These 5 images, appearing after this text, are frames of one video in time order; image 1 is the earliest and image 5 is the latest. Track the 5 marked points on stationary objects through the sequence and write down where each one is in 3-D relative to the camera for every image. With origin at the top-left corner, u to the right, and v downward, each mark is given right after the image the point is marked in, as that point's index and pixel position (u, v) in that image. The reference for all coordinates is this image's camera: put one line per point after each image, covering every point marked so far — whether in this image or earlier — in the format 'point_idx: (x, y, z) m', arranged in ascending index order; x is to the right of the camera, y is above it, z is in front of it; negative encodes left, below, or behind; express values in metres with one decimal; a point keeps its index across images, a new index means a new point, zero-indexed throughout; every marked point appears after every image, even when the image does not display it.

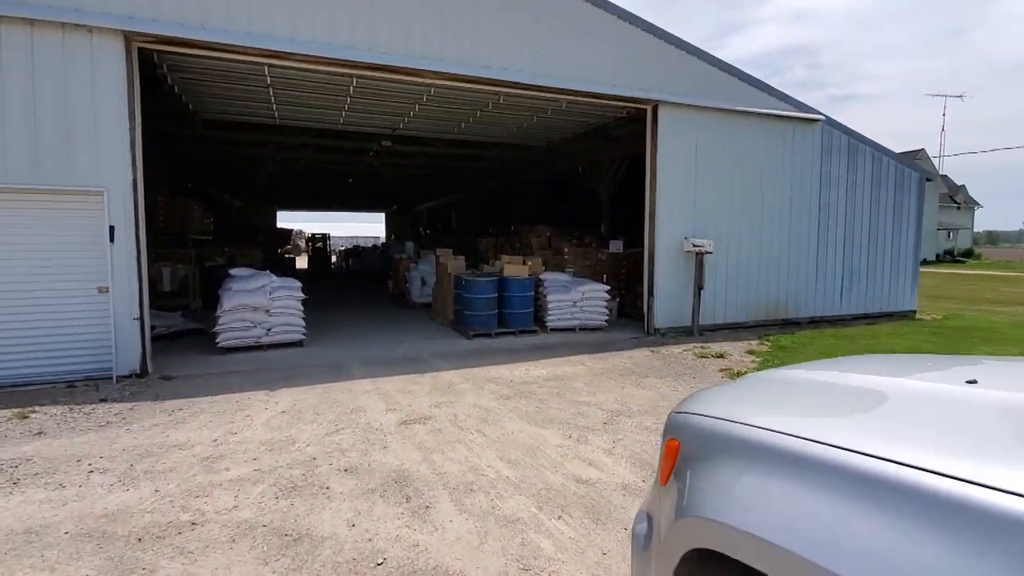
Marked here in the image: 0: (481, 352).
0: (-0.4, -0.8, +6.8) m
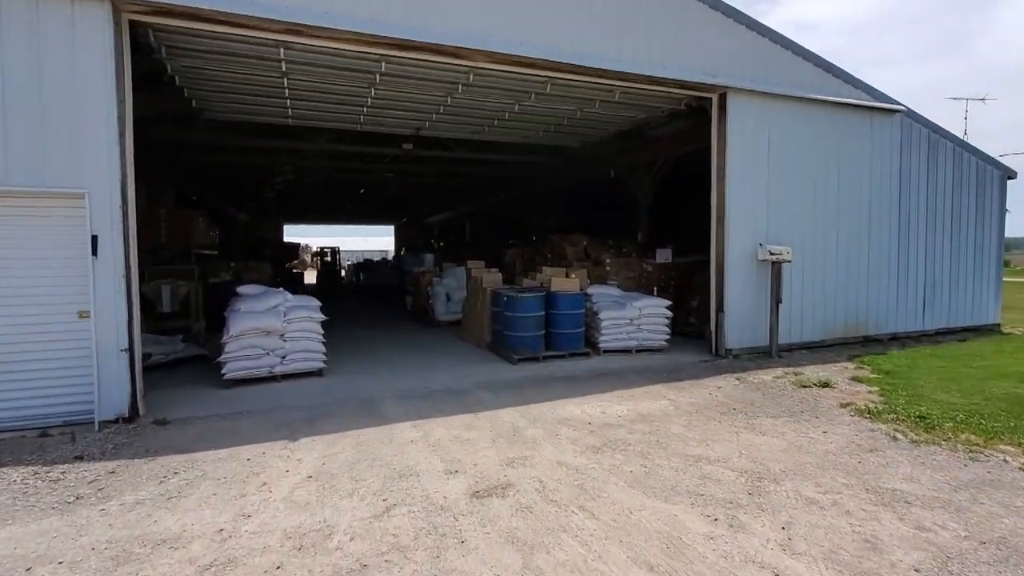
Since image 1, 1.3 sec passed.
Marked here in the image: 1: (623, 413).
0: (+0.2, -1.0, +5.8) m
1: (+1.0, -1.1, +4.5) m
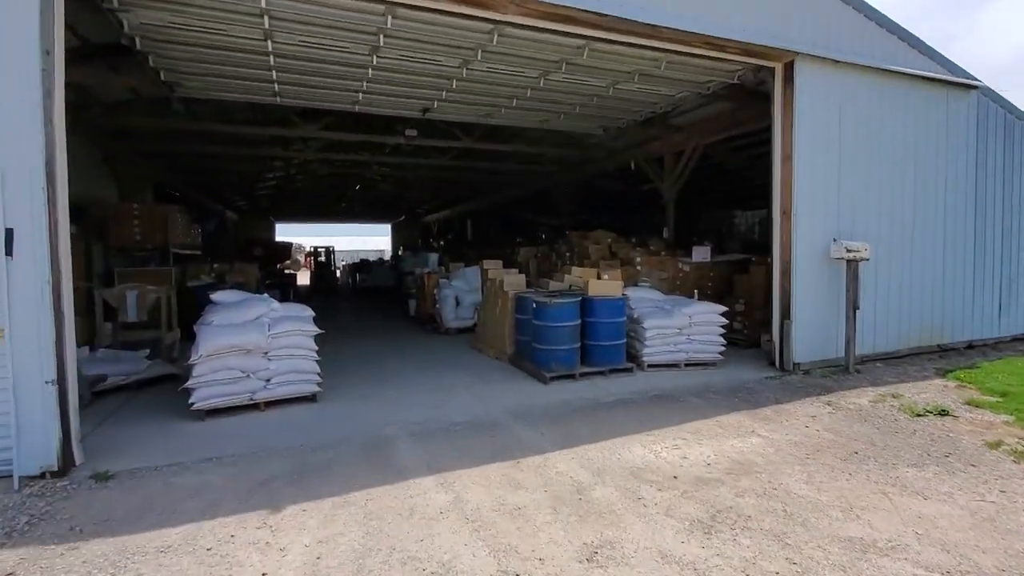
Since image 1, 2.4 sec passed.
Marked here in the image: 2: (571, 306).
0: (+0.6, -1.1, +4.7) m
1: (+1.3, -1.1, +3.4) m
2: (+0.6, -0.2, +5.6) m
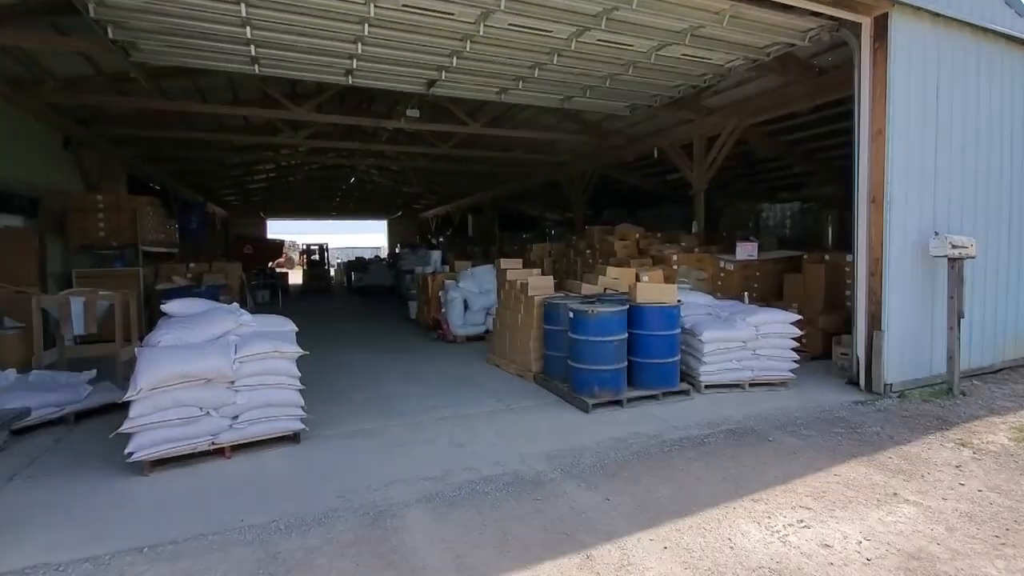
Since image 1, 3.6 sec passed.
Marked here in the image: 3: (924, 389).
0: (+0.9, -1.1, +3.6) m
1: (+1.6, -1.2, +2.4) m
2: (+0.9, -0.2, +4.5) m
3: (+3.9, -0.9, +4.9) m
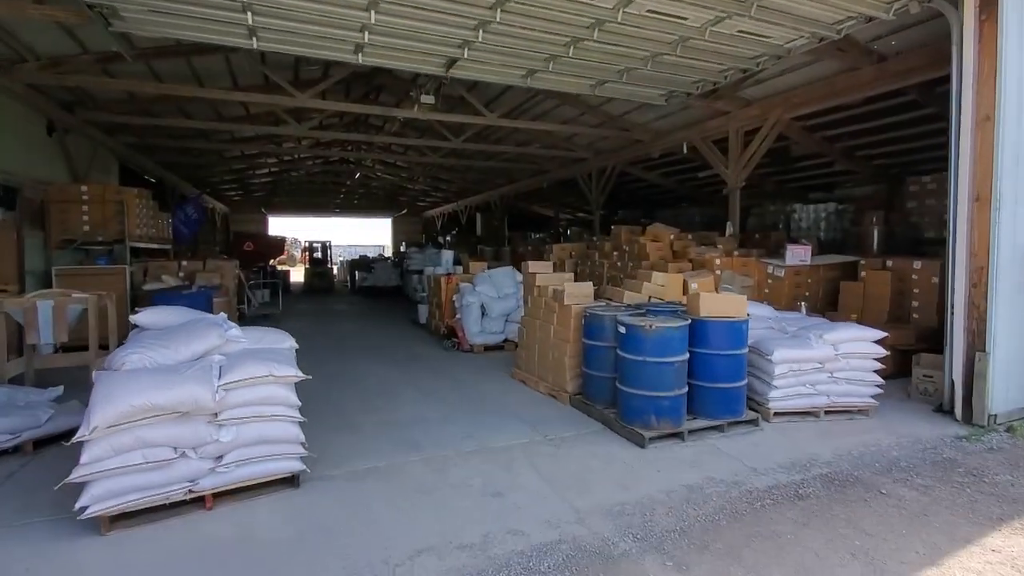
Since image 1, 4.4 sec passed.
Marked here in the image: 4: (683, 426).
0: (+1.2, -1.2, +2.9) m
1: (+1.9, -1.3, +1.6) m
2: (+1.2, -0.3, +3.8) m
3: (+4.2, -1.0, +4.2) m
4: (+1.2, -1.0, +3.8) m
